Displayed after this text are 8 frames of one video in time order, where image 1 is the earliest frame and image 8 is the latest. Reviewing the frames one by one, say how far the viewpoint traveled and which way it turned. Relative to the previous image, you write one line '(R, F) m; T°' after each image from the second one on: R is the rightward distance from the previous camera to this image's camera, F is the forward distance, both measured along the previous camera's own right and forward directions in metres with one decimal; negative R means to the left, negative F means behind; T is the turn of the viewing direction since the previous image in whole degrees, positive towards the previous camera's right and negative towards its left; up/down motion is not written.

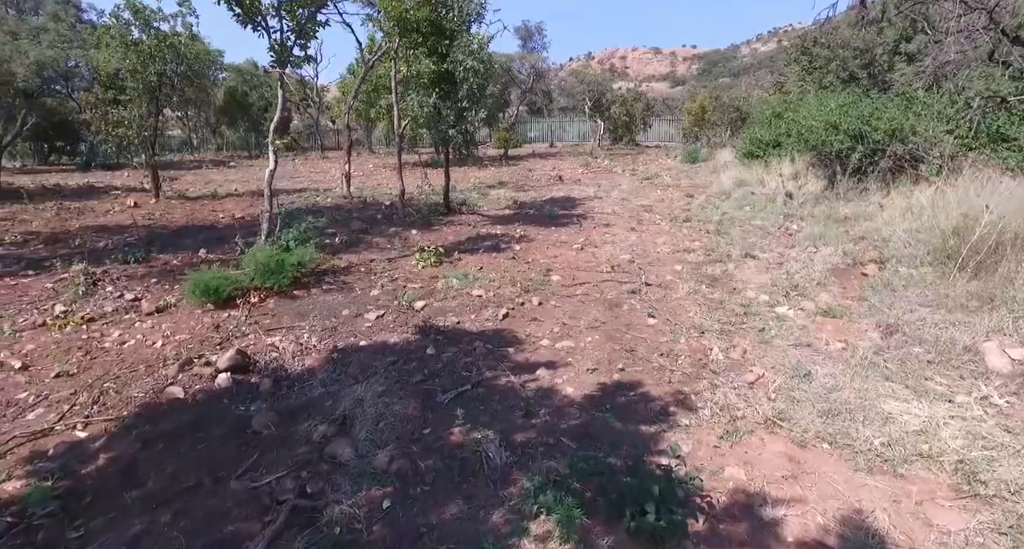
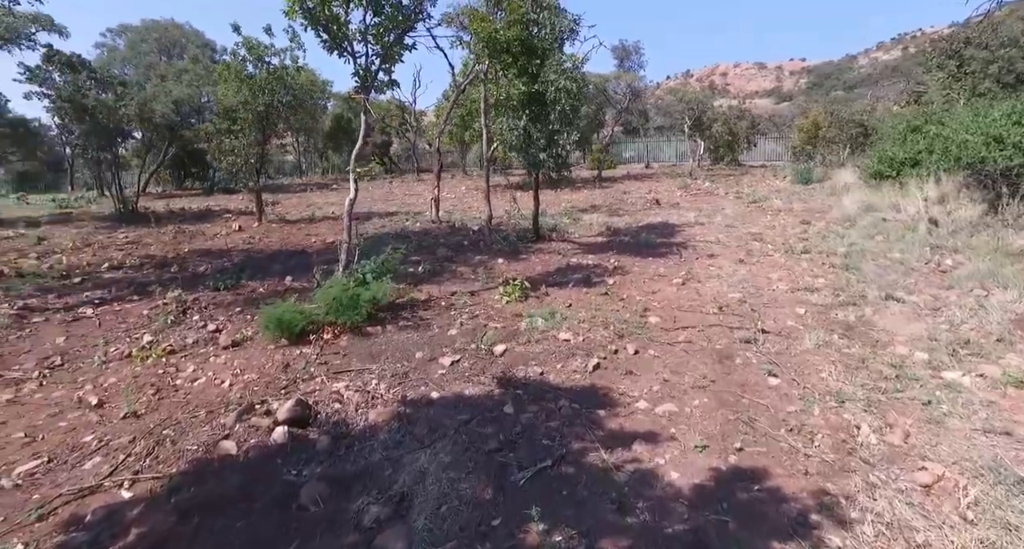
(0.0, +0.5) m; -9°
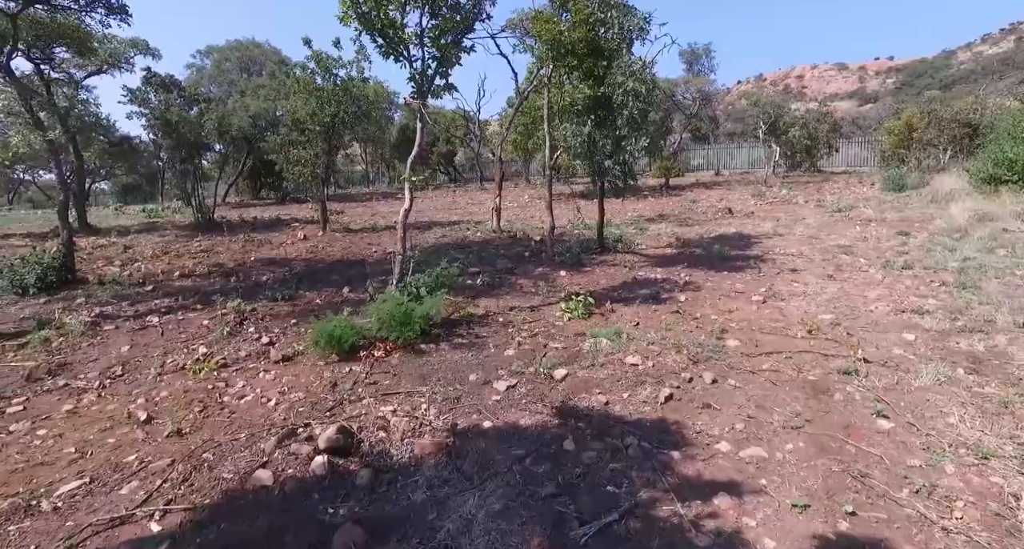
(0.0, +0.4) m; -6°
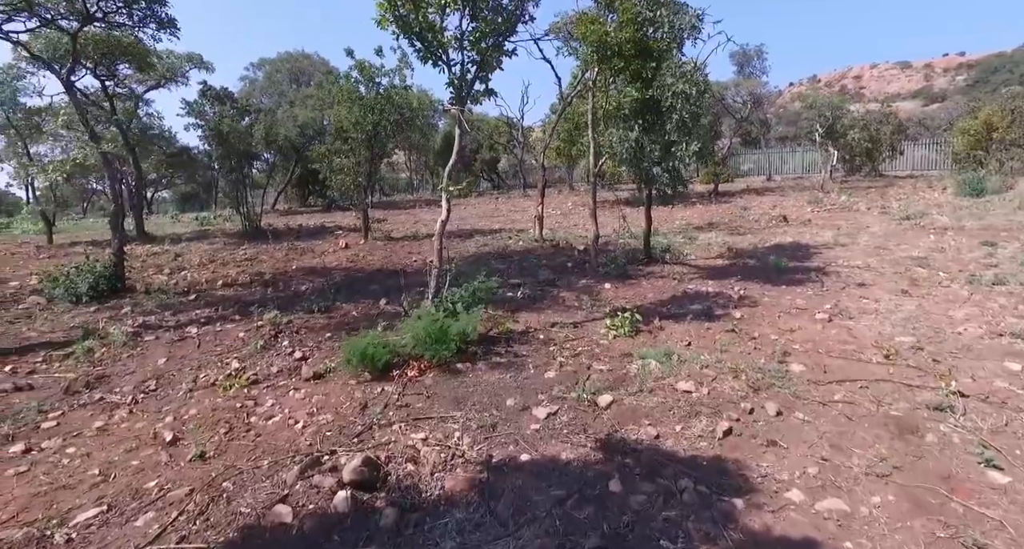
(0.0, +0.3) m; -4°
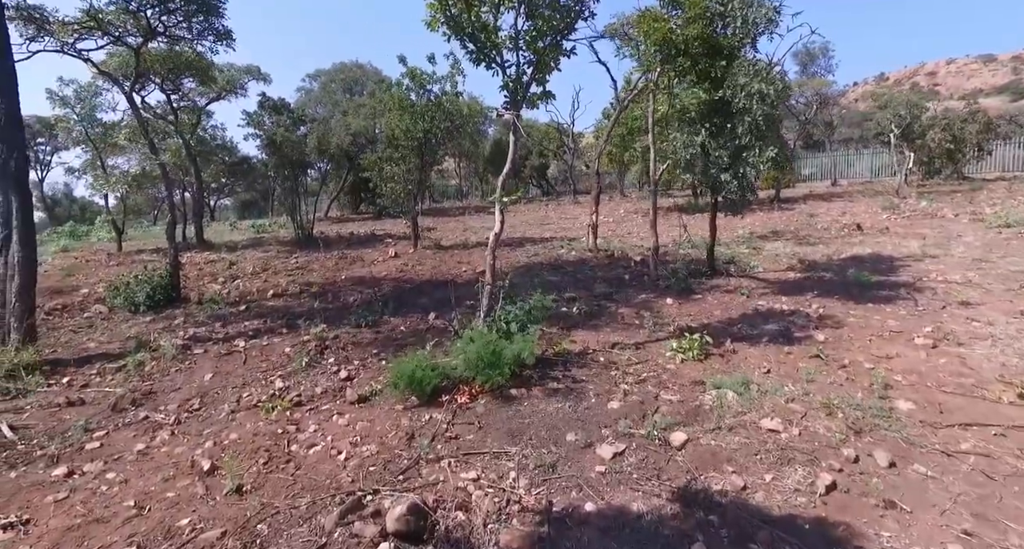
(-0.1, +0.4) m; -5°
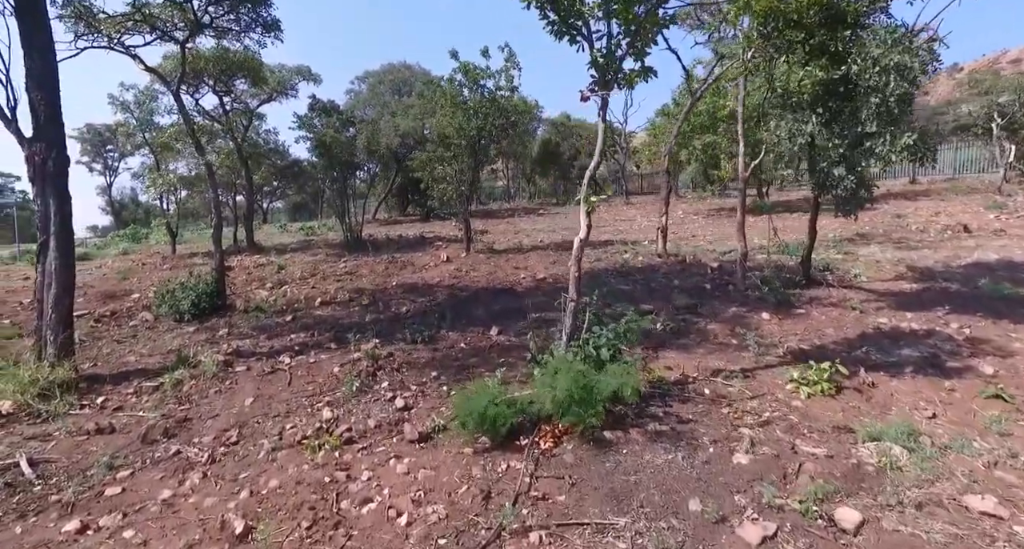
(-0.3, +0.7) m; -4°
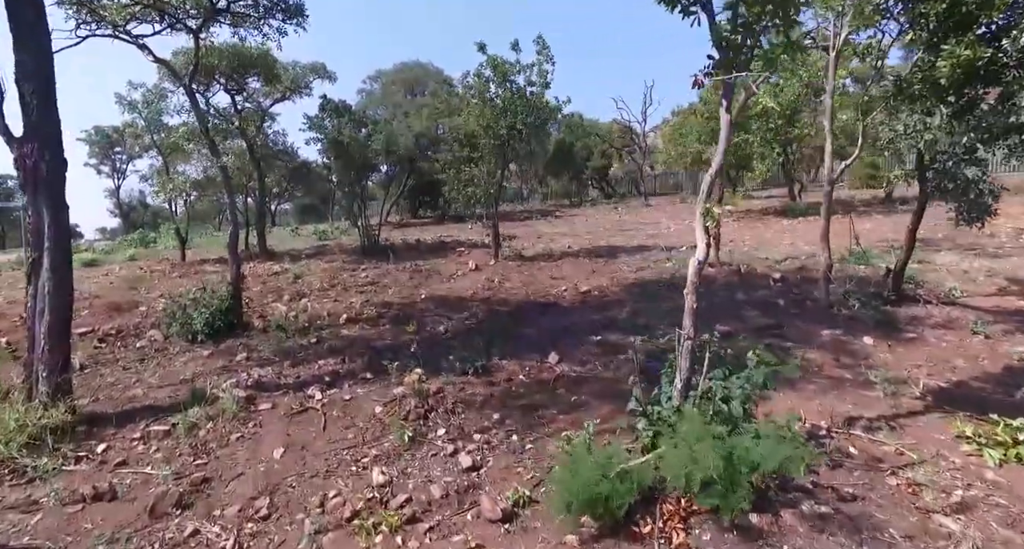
(-0.5, +0.8) m; -1°
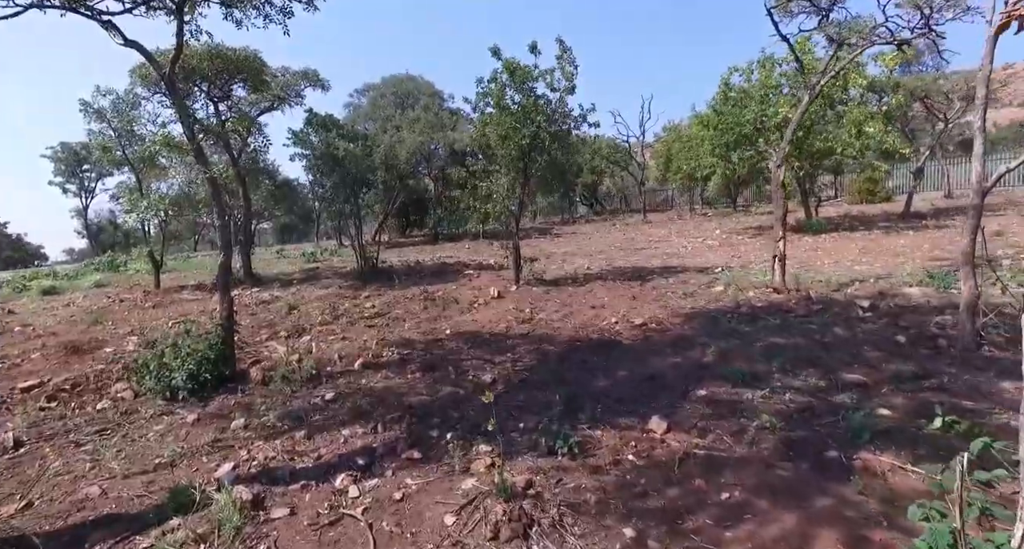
(-0.8, +1.3) m; +2°
